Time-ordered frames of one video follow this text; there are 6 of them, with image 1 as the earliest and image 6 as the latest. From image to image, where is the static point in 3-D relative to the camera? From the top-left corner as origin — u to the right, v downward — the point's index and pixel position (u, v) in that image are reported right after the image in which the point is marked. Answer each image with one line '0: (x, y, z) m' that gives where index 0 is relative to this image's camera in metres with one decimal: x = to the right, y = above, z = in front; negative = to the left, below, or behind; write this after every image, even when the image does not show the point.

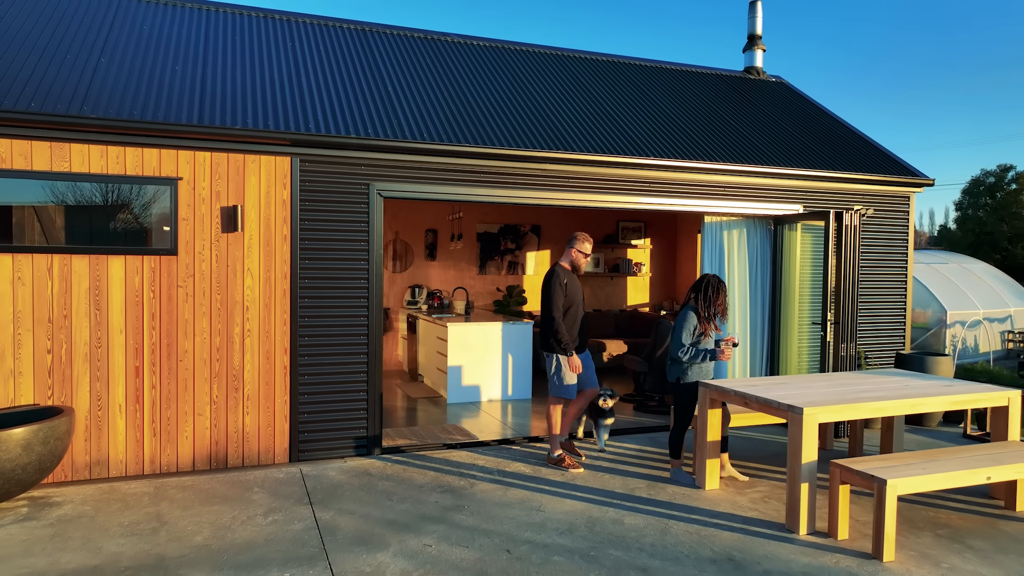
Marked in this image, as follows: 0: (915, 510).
0: (+2.6, -1.4, +4.0) m
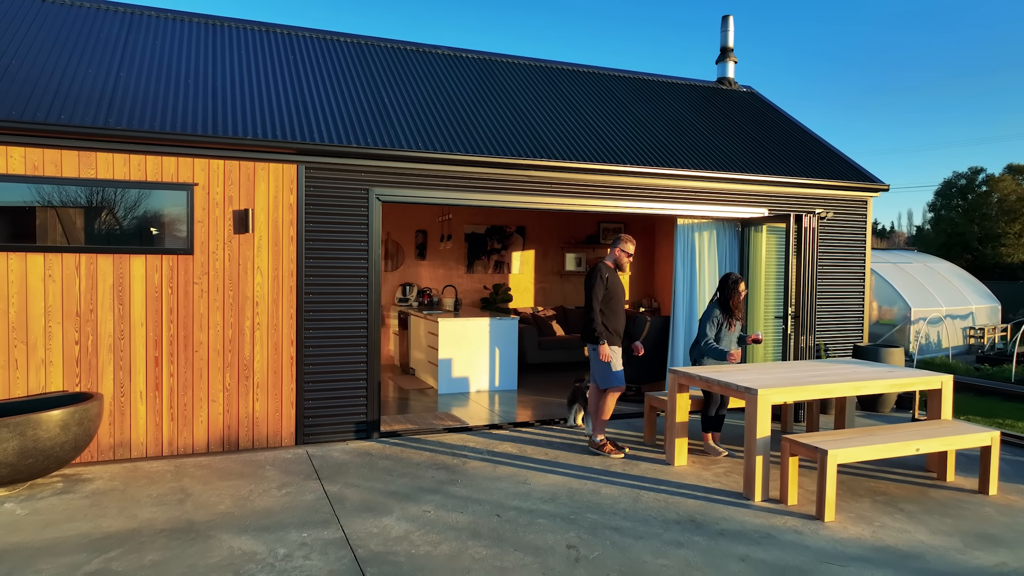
0: (+2.5, -1.4, +4.5) m
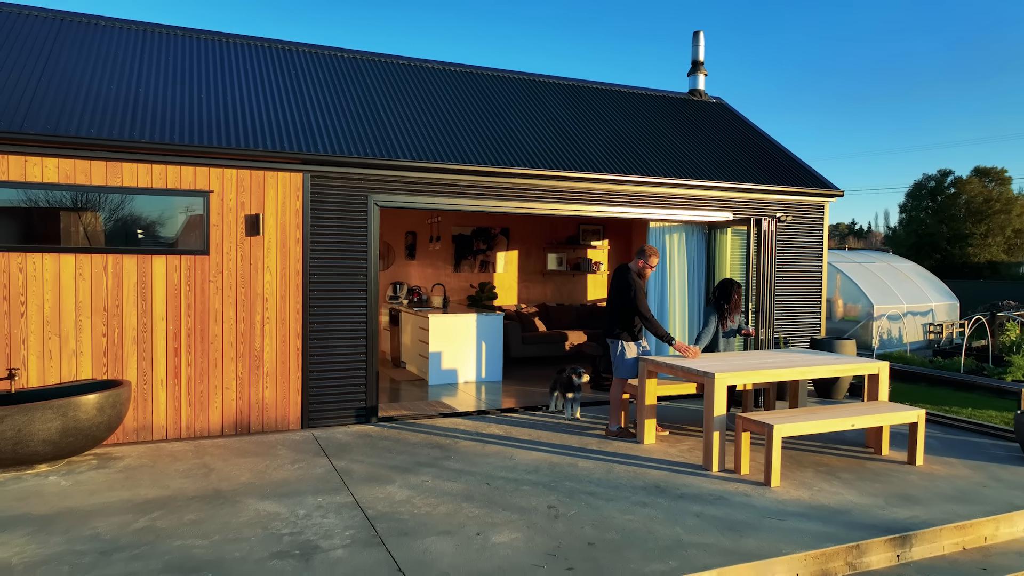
0: (+2.4, -1.4, +5.1) m
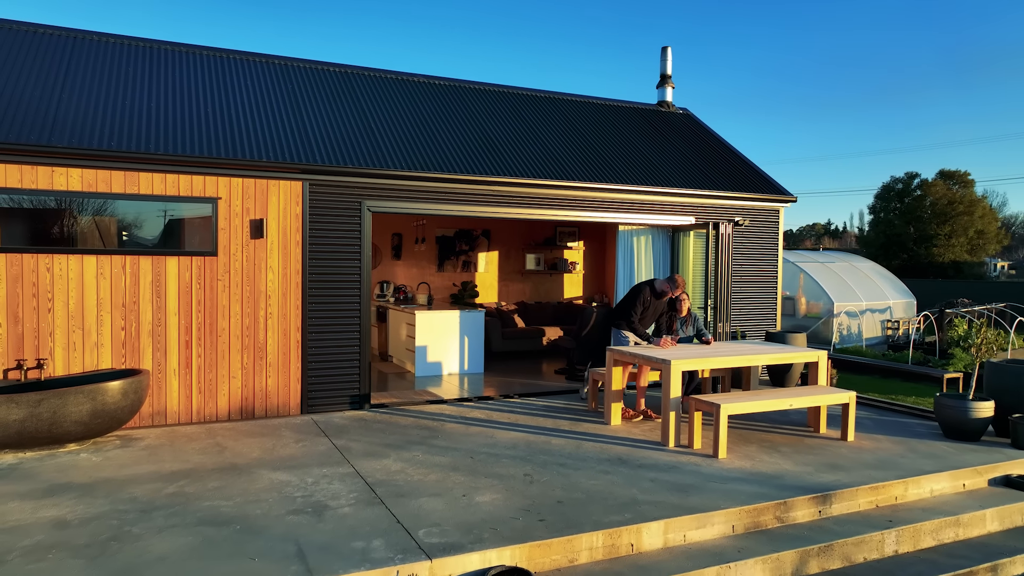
0: (+2.3, -1.3, +5.8) m
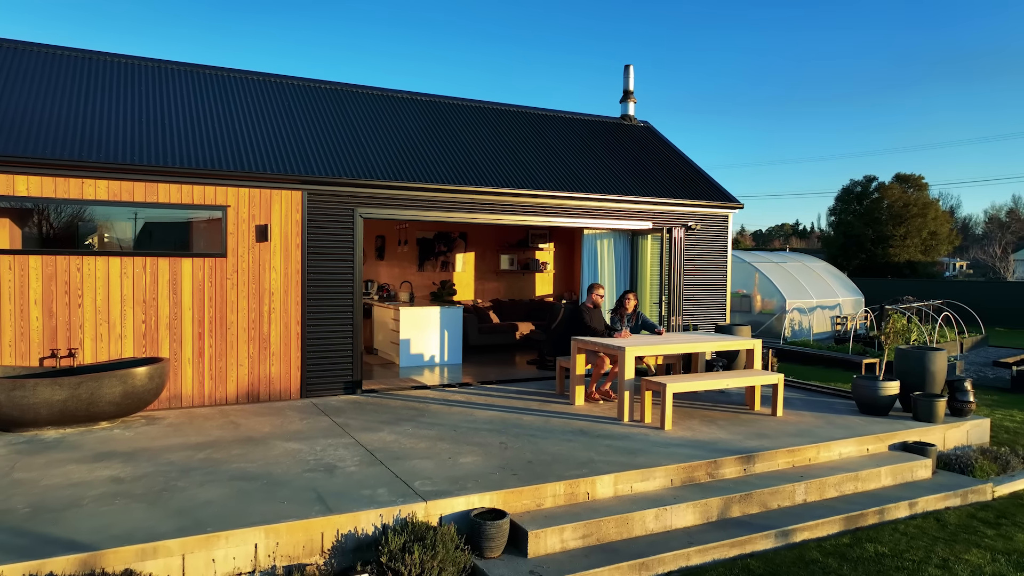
0: (+2.0, -1.3, +6.7) m
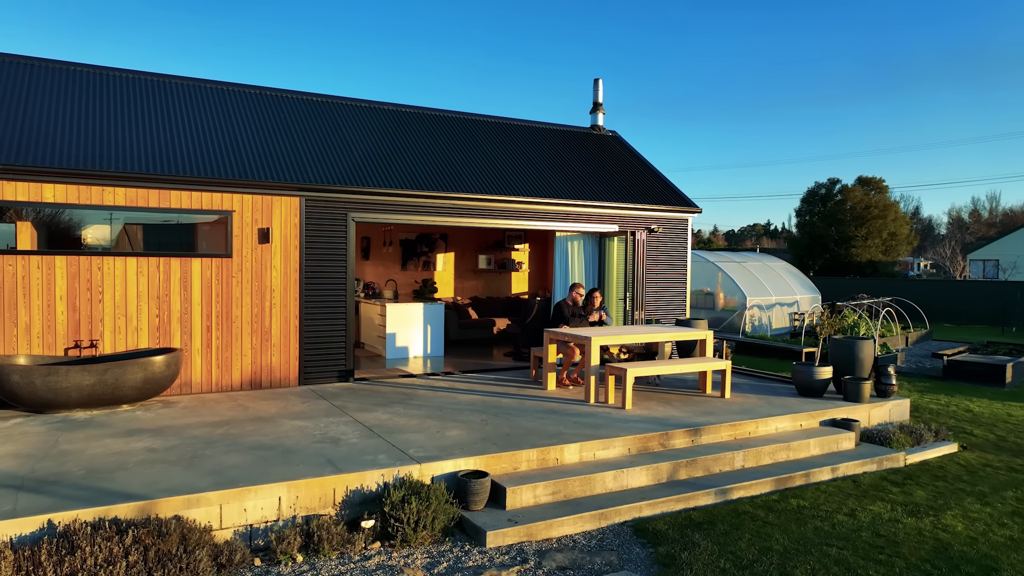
0: (+1.7, -1.3, +7.5) m
